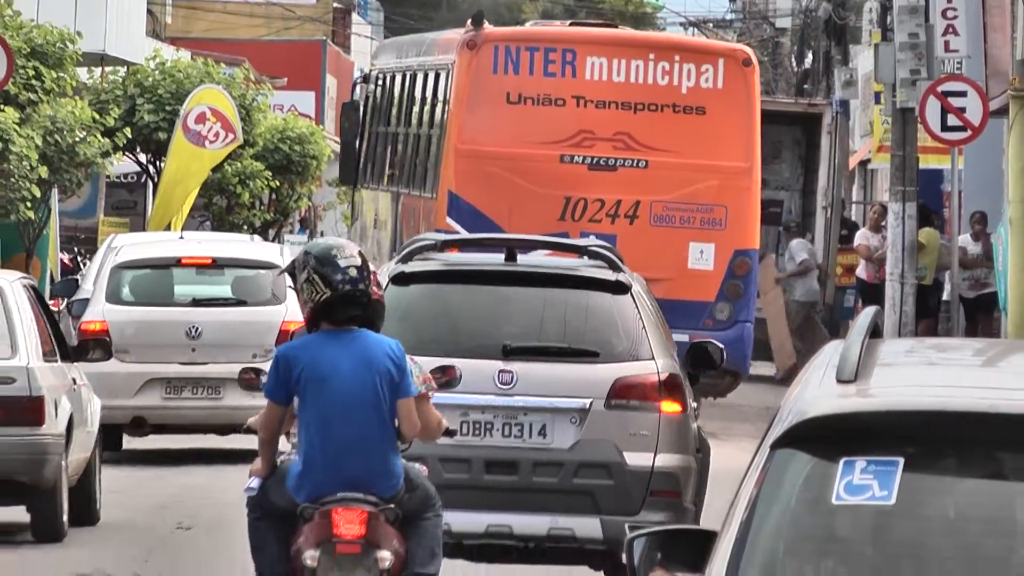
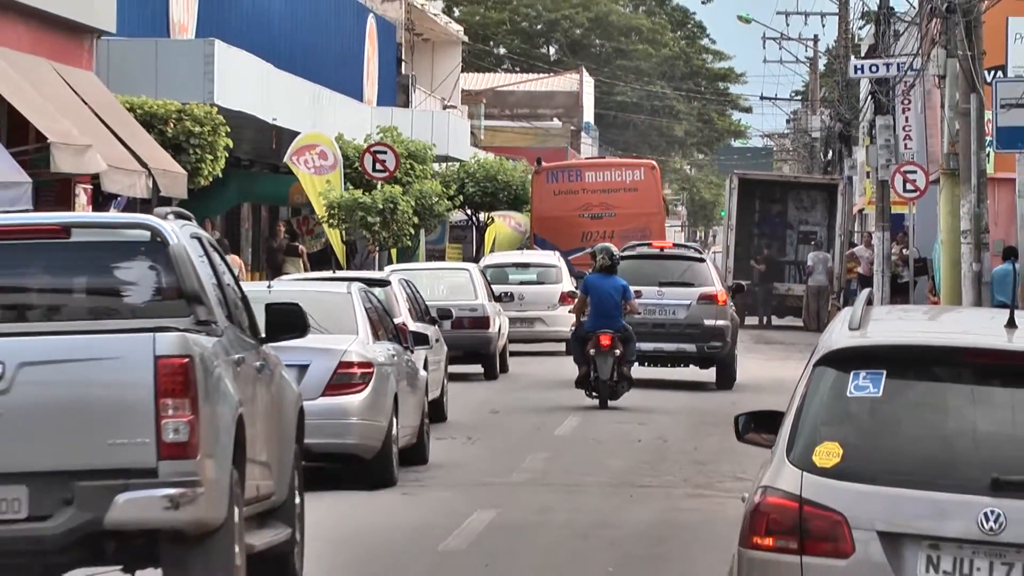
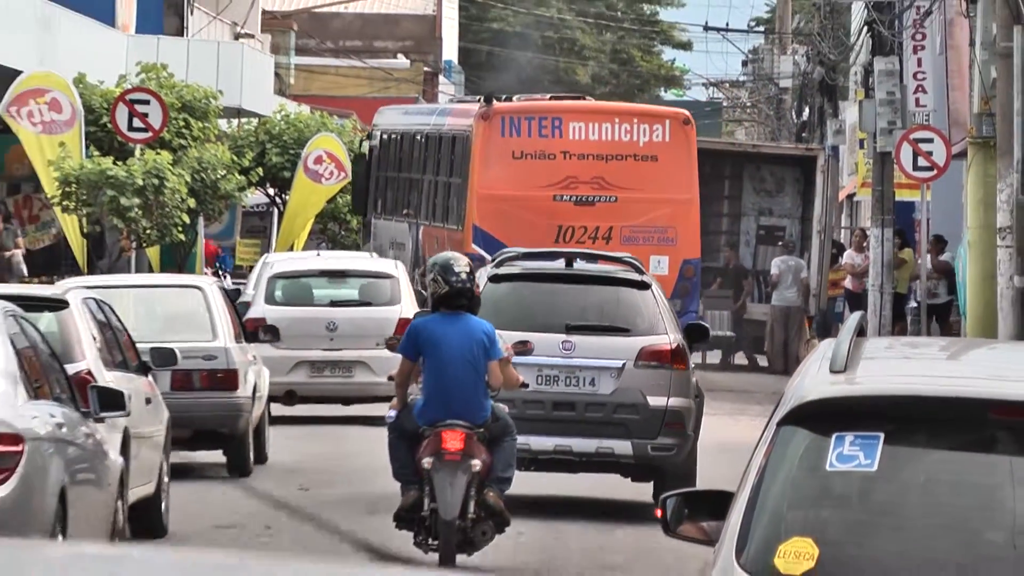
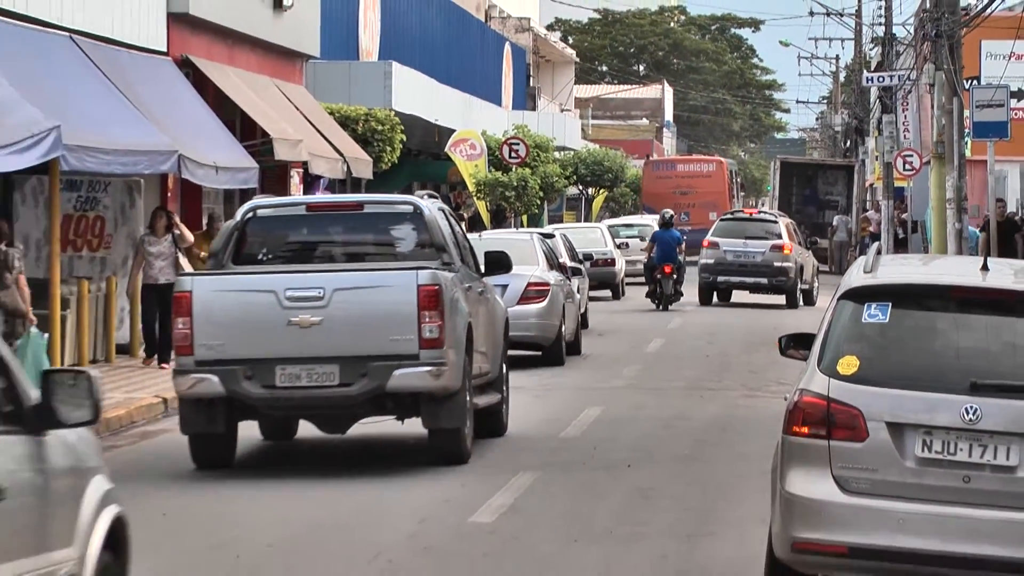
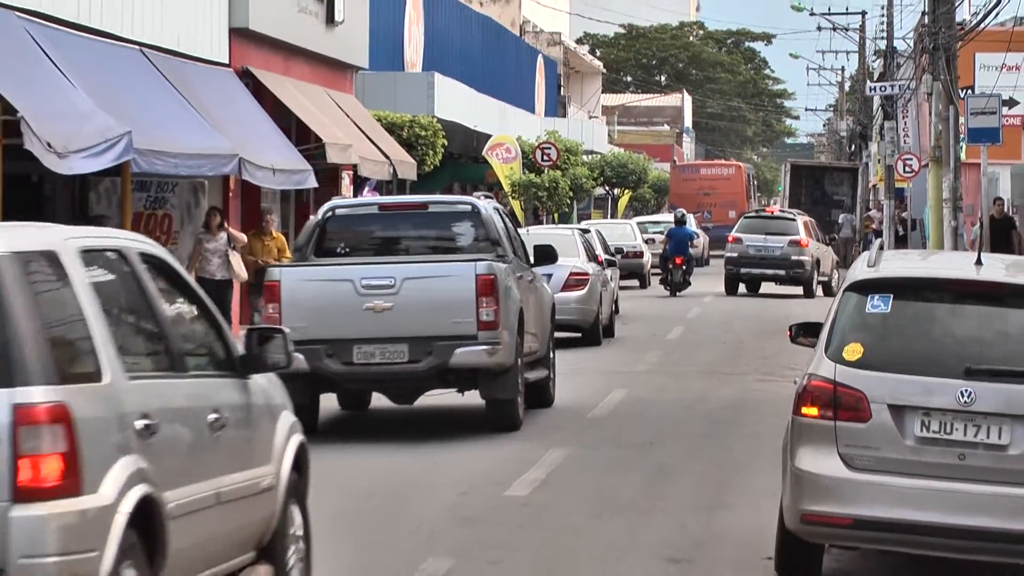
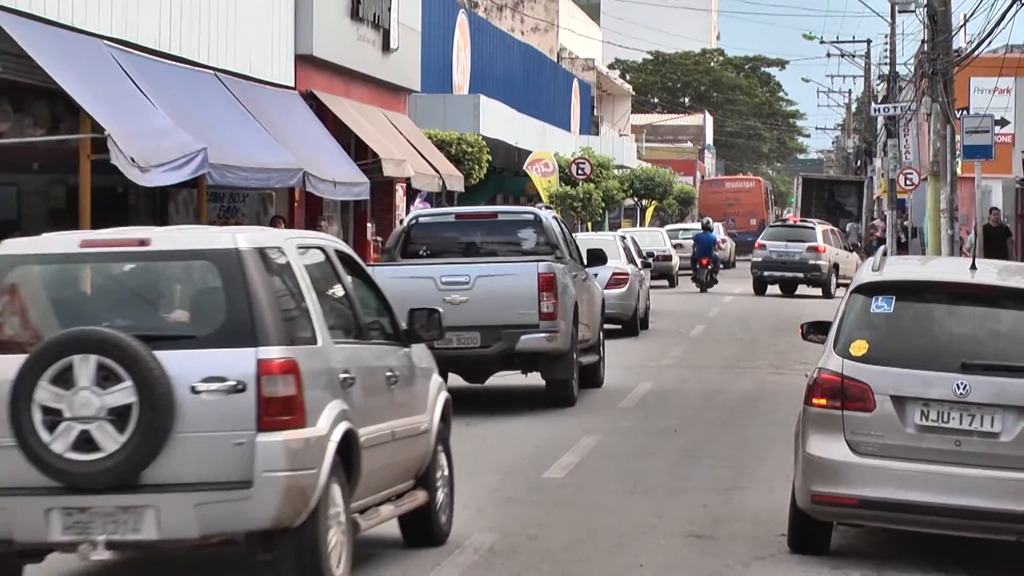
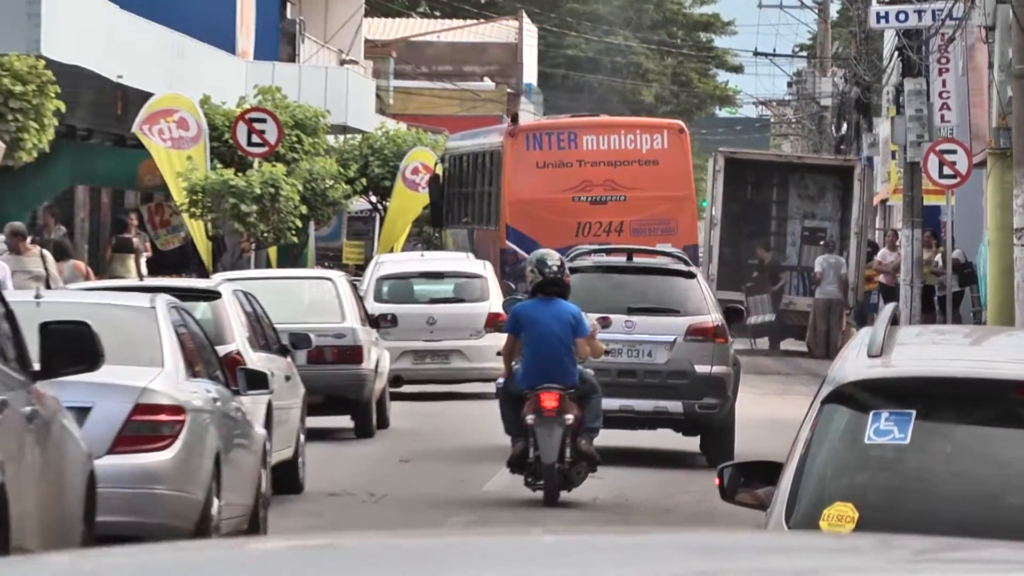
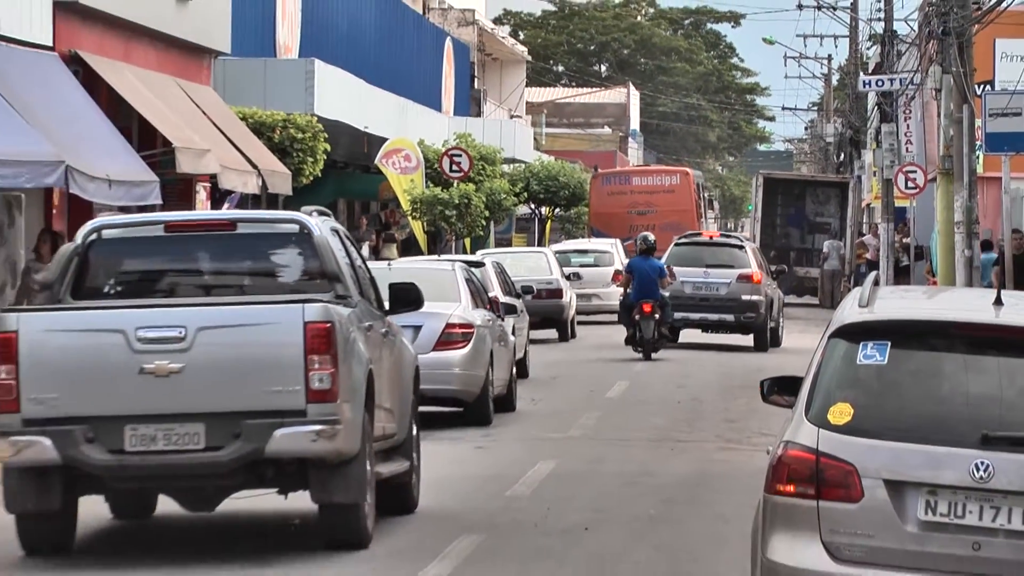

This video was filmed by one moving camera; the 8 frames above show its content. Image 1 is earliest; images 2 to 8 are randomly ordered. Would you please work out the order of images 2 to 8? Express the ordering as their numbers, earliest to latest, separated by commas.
3, 7, 2, 8, 4, 5, 6
